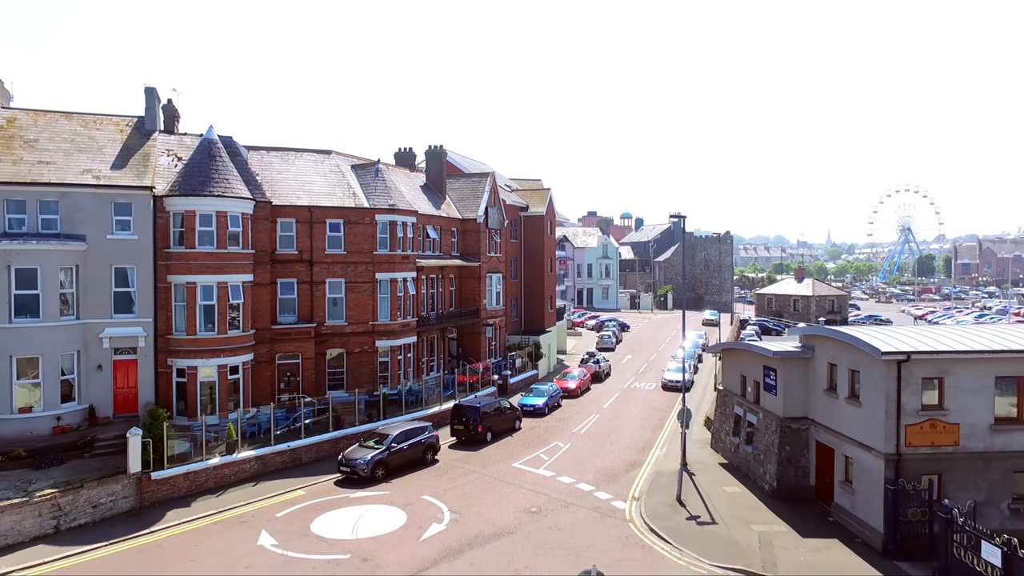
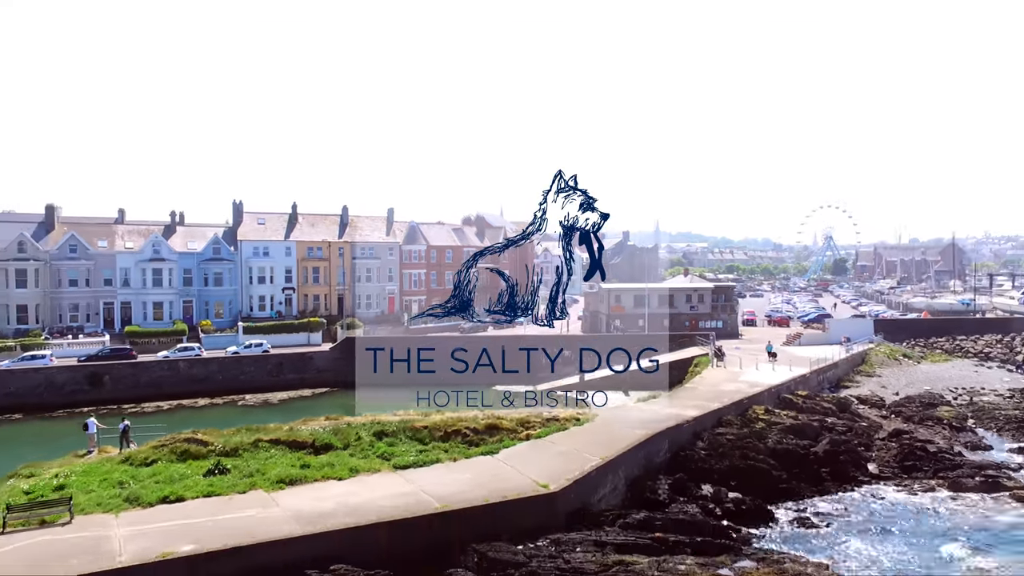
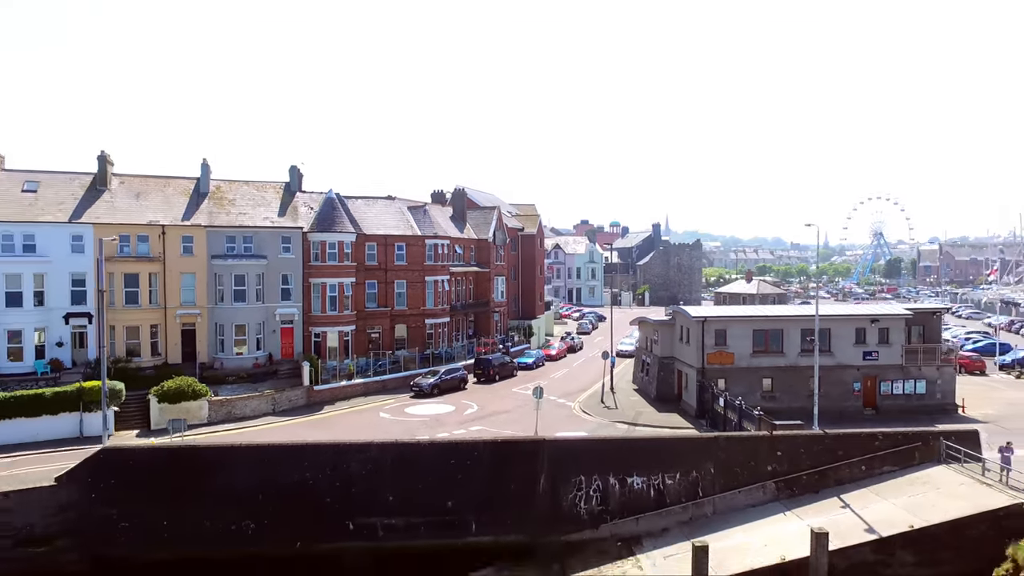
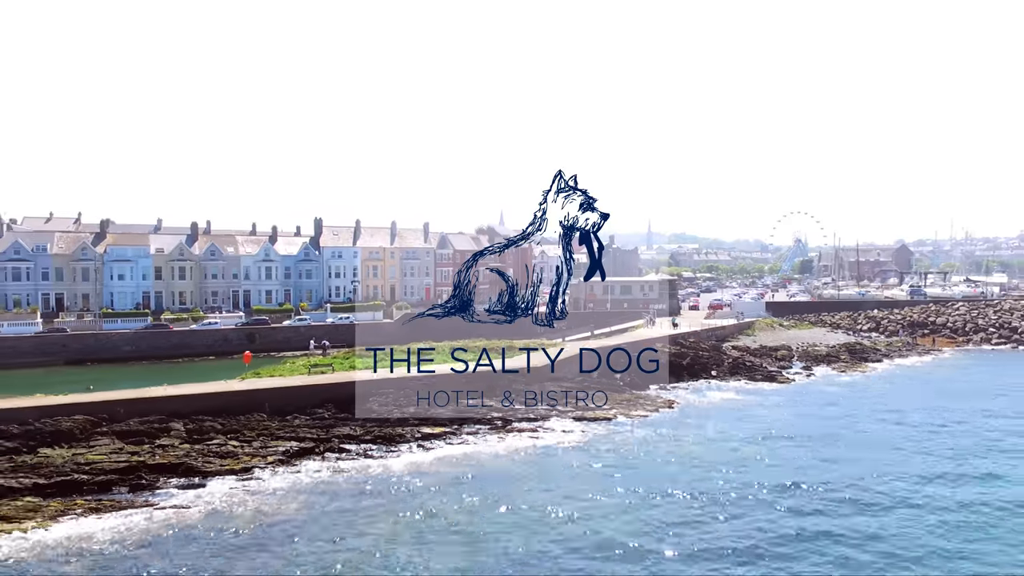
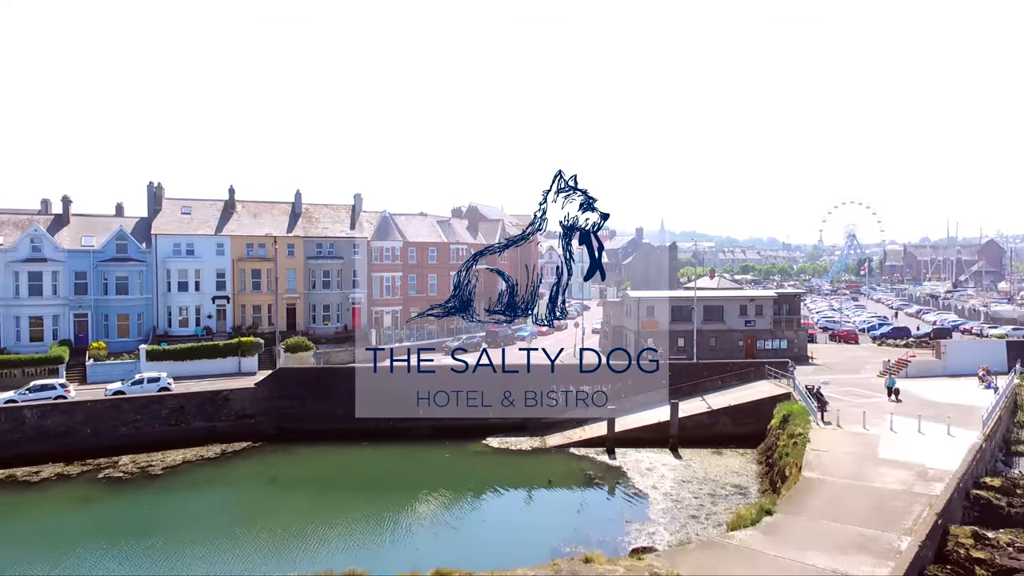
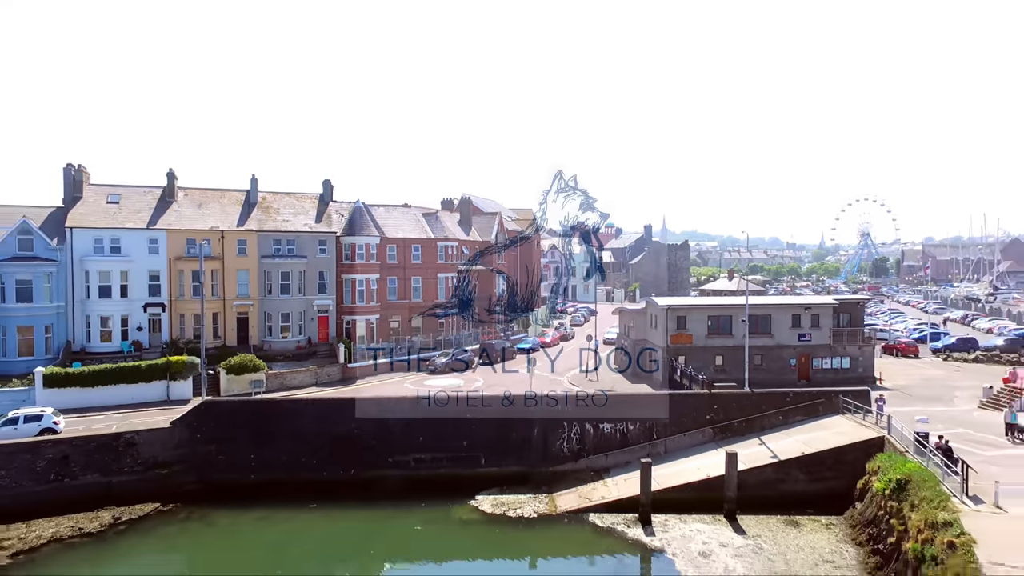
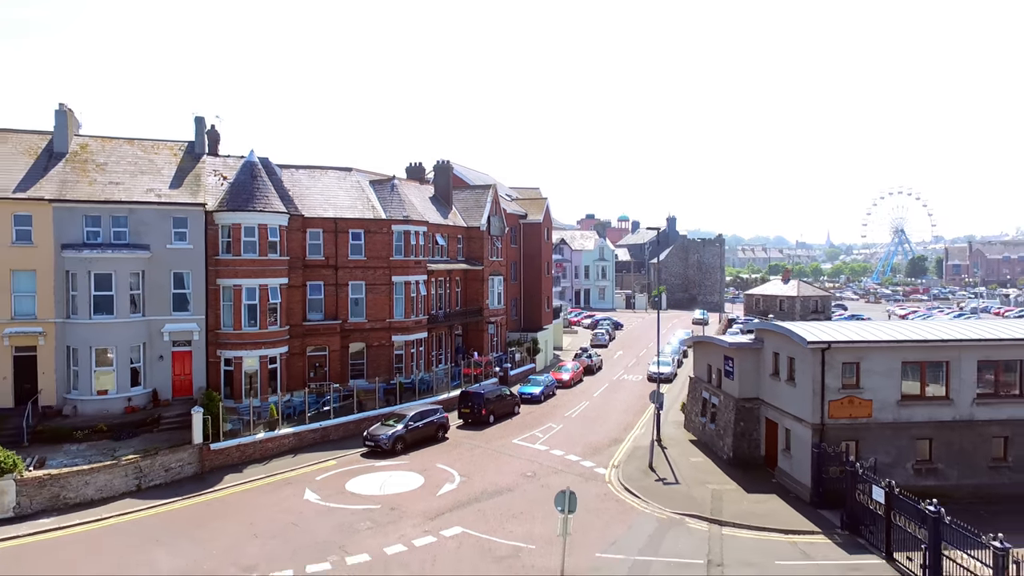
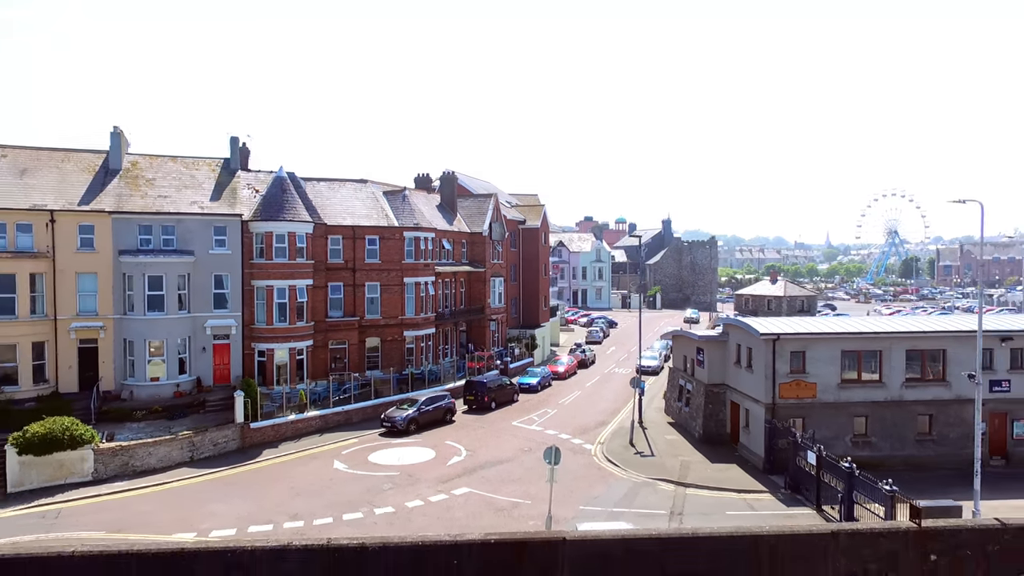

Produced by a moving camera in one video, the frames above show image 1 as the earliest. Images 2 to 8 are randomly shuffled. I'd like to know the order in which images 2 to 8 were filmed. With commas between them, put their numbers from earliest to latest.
7, 8, 3, 6, 5, 2, 4
